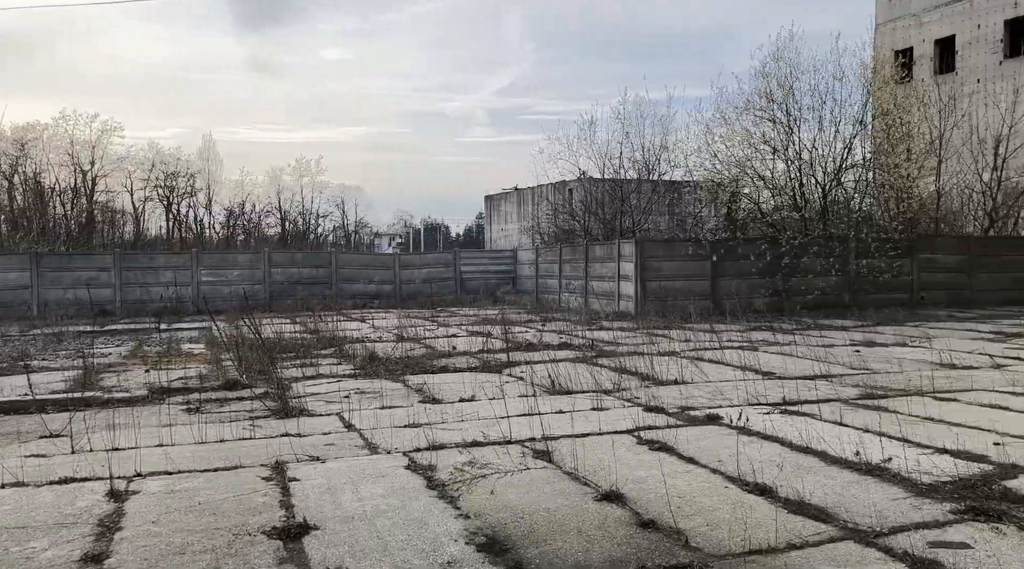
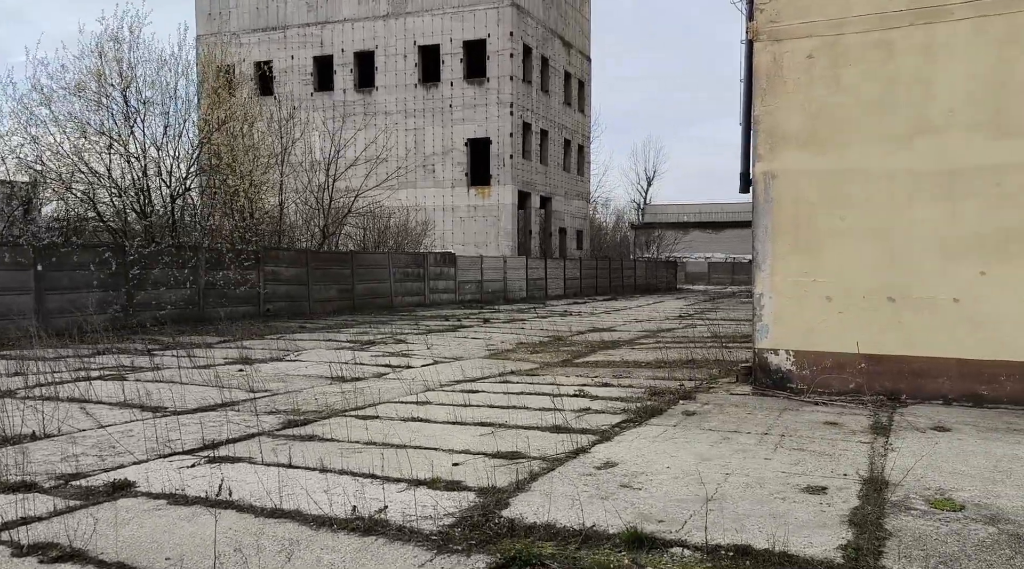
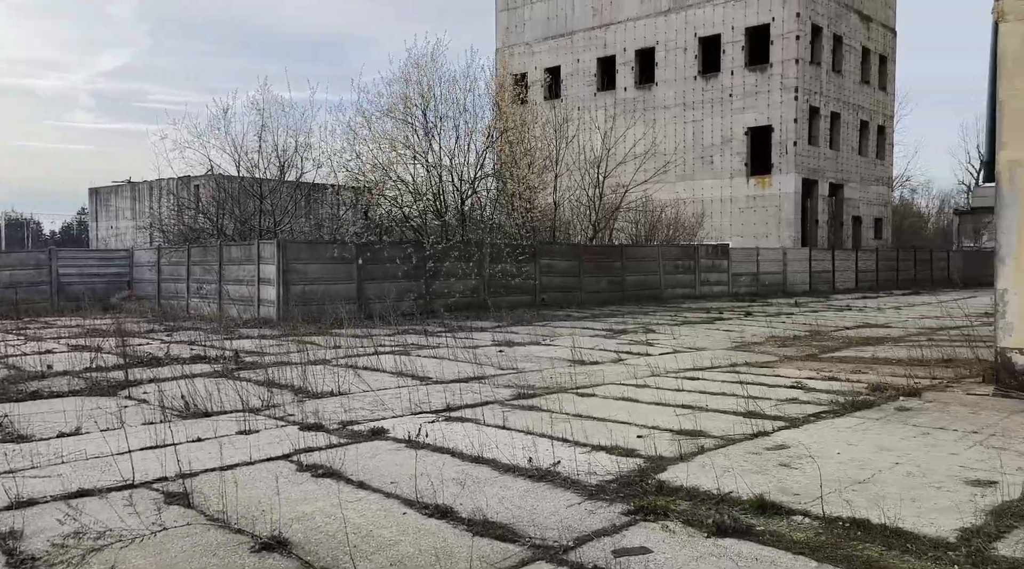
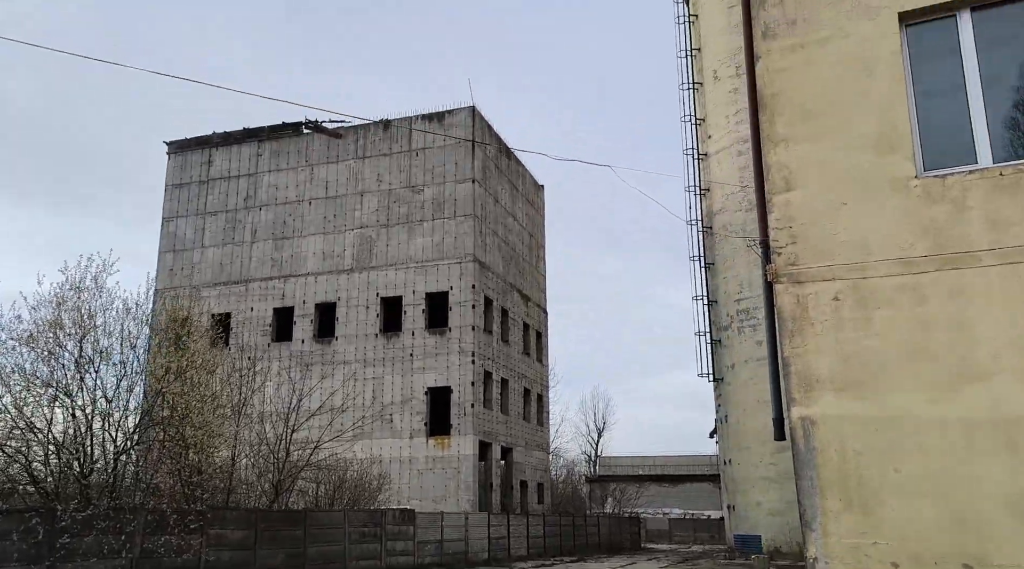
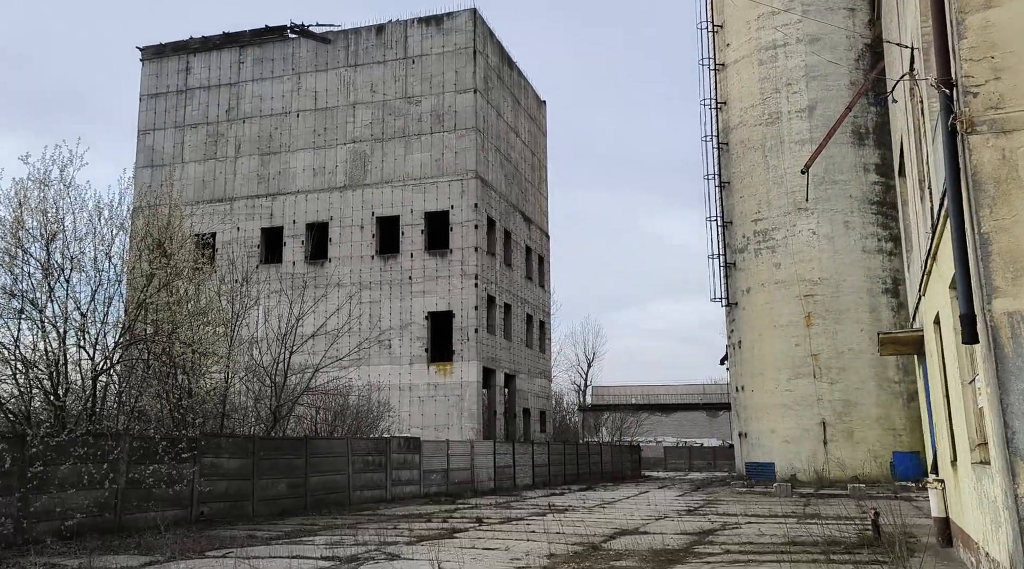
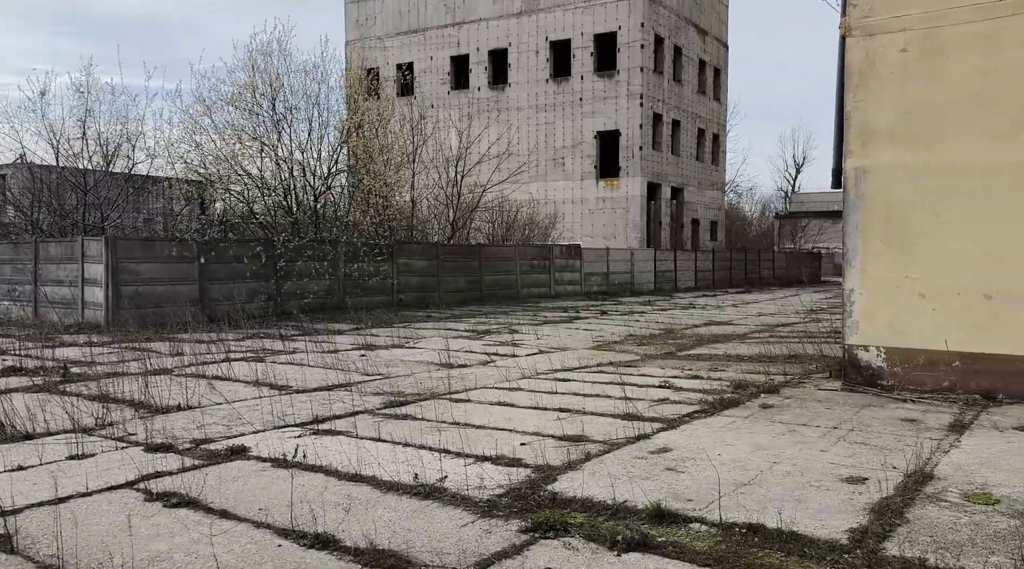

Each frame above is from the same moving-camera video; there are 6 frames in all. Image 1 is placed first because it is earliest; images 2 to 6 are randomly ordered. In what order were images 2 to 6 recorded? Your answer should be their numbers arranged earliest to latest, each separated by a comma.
3, 6, 2, 4, 5
